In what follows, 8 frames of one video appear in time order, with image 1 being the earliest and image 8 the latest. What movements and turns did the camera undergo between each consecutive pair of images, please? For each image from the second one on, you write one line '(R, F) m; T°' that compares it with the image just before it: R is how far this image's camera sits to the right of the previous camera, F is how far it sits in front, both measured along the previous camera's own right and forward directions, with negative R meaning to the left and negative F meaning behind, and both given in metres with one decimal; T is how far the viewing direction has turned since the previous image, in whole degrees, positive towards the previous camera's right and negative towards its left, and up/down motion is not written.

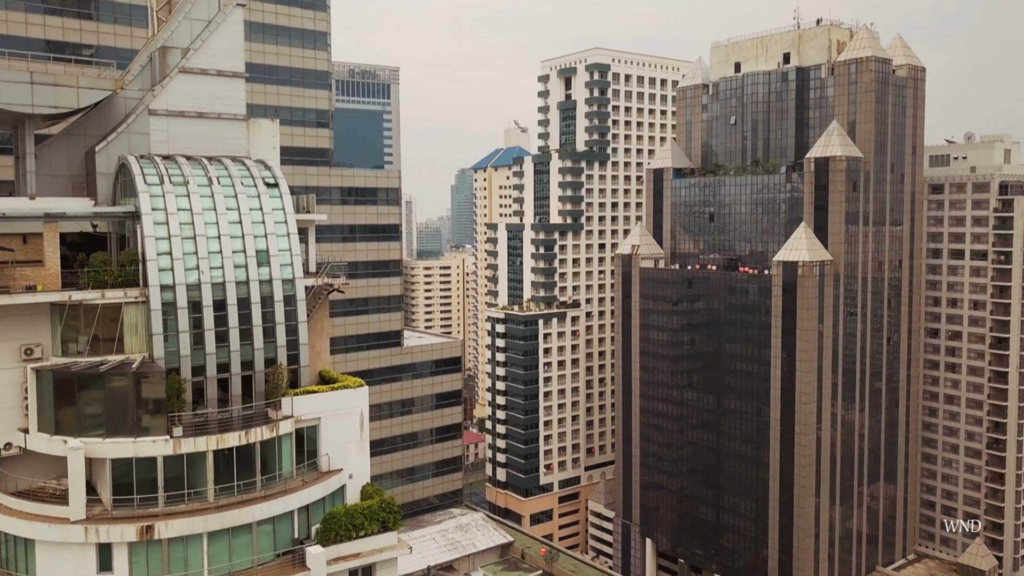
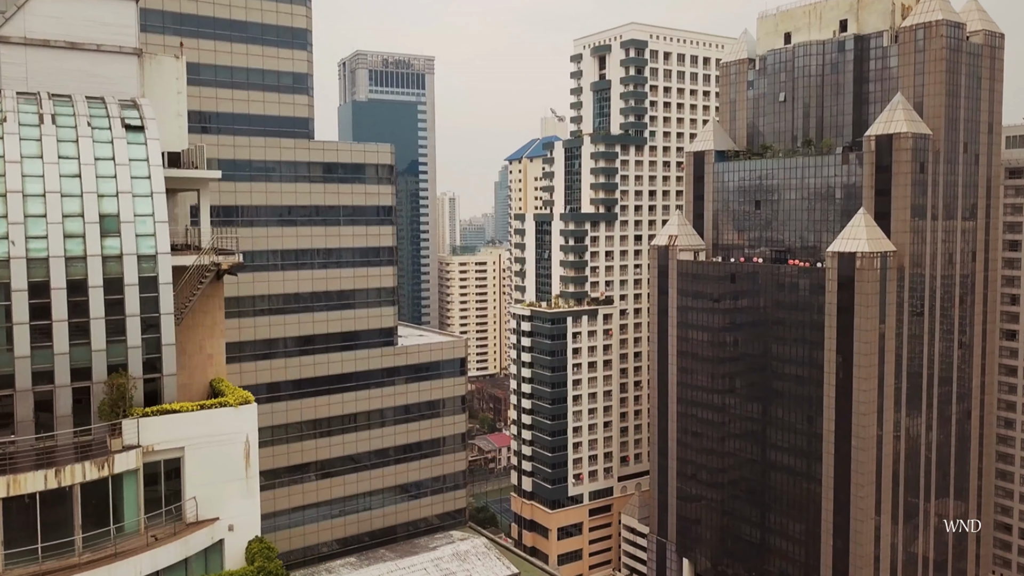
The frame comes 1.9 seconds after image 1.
(+2.1, +6.3) m; -3°
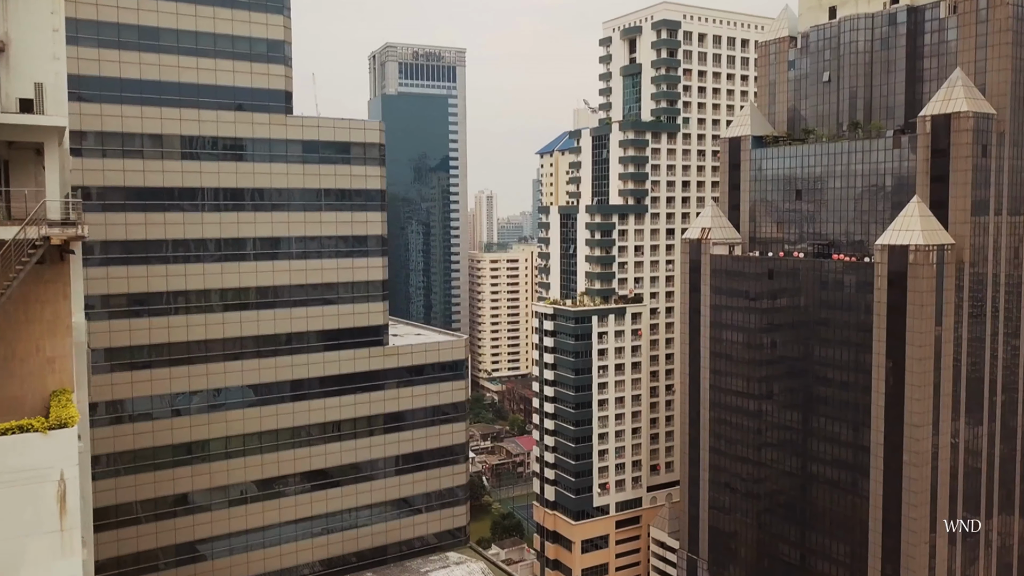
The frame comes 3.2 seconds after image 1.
(+1.9, +4.6) m; -3°
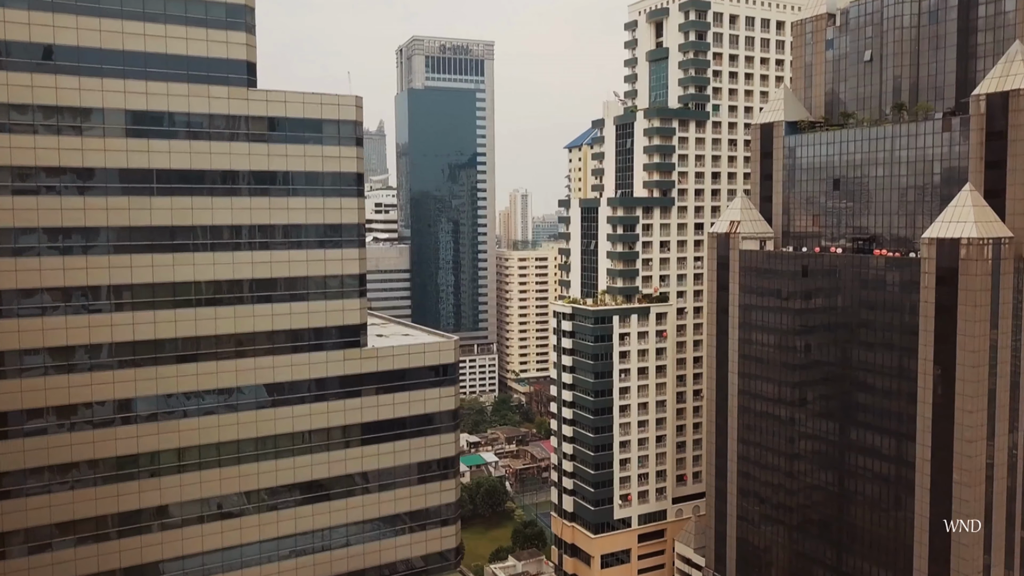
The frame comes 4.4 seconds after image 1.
(+2.1, +4.2) m; -3°
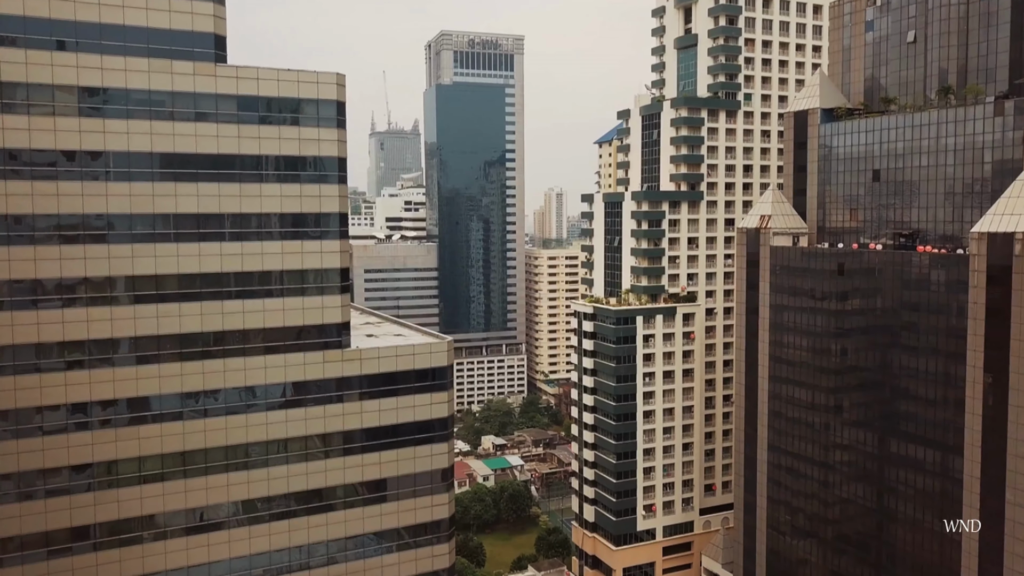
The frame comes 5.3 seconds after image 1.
(+1.7, +3.1) m; -3°
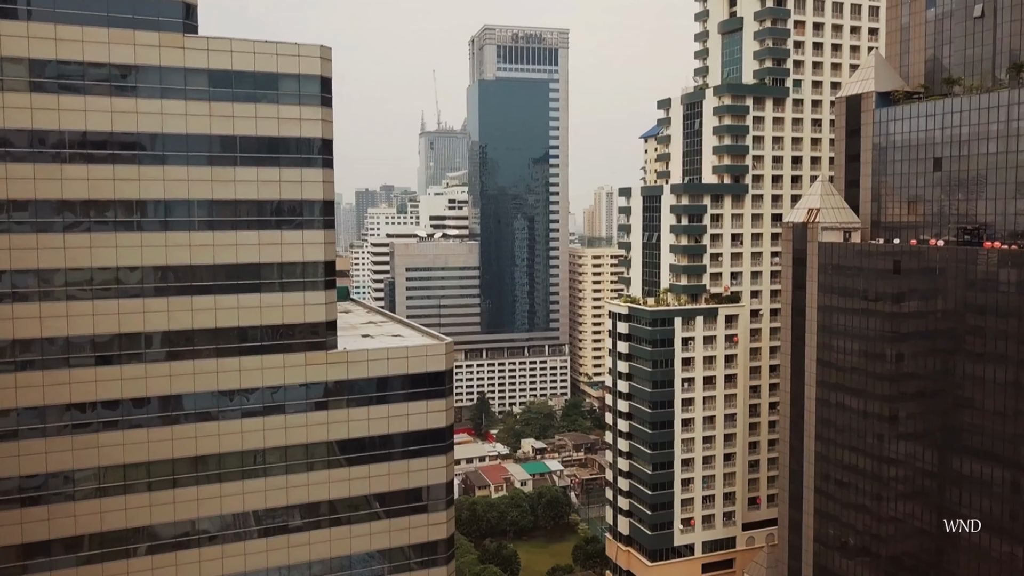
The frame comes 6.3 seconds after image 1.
(+1.9, +3.3) m; -4°
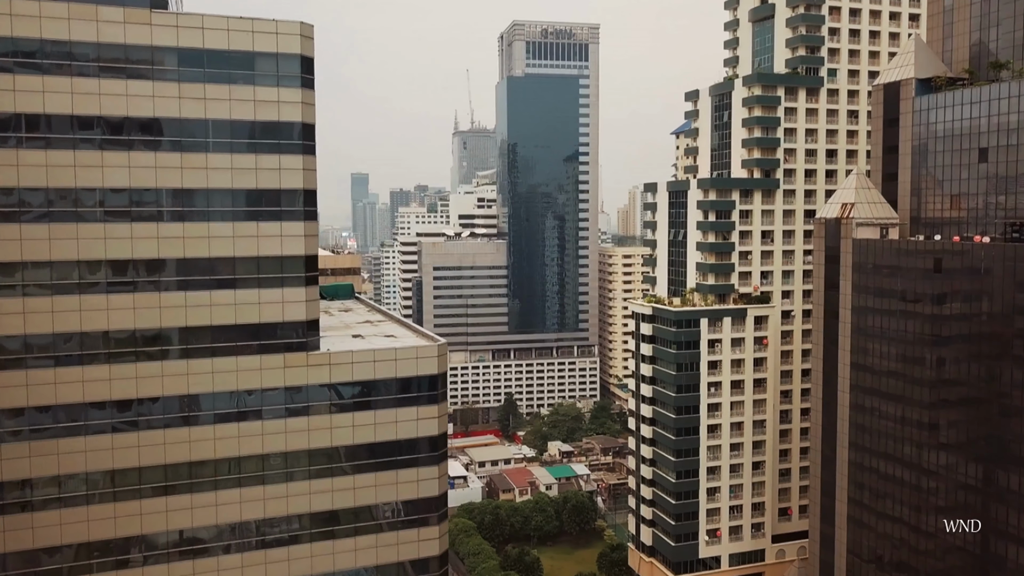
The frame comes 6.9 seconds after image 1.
(+1.4, +2.3) m; -3°
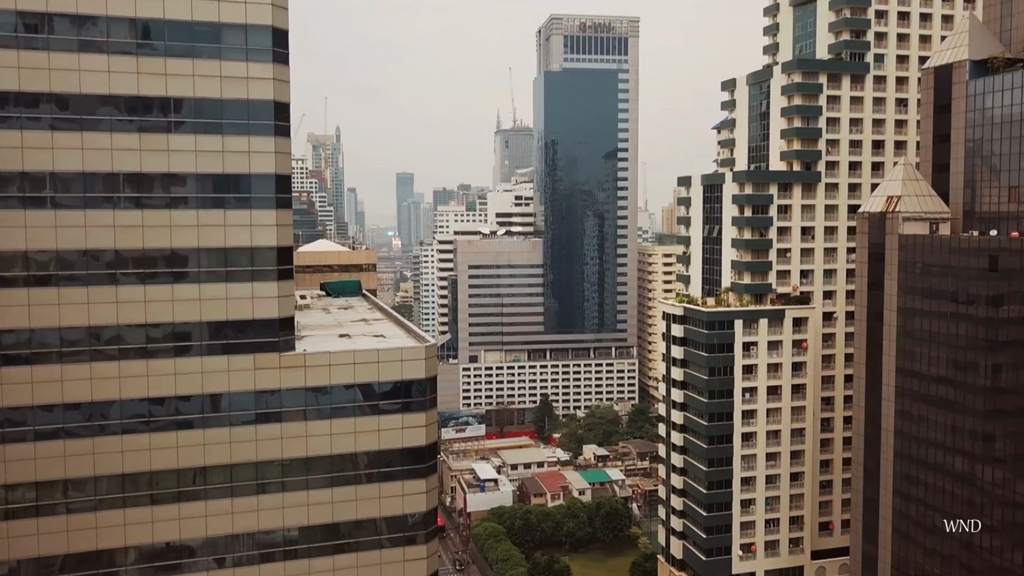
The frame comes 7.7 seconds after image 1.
(+1.7, +2.6) m; -3°
